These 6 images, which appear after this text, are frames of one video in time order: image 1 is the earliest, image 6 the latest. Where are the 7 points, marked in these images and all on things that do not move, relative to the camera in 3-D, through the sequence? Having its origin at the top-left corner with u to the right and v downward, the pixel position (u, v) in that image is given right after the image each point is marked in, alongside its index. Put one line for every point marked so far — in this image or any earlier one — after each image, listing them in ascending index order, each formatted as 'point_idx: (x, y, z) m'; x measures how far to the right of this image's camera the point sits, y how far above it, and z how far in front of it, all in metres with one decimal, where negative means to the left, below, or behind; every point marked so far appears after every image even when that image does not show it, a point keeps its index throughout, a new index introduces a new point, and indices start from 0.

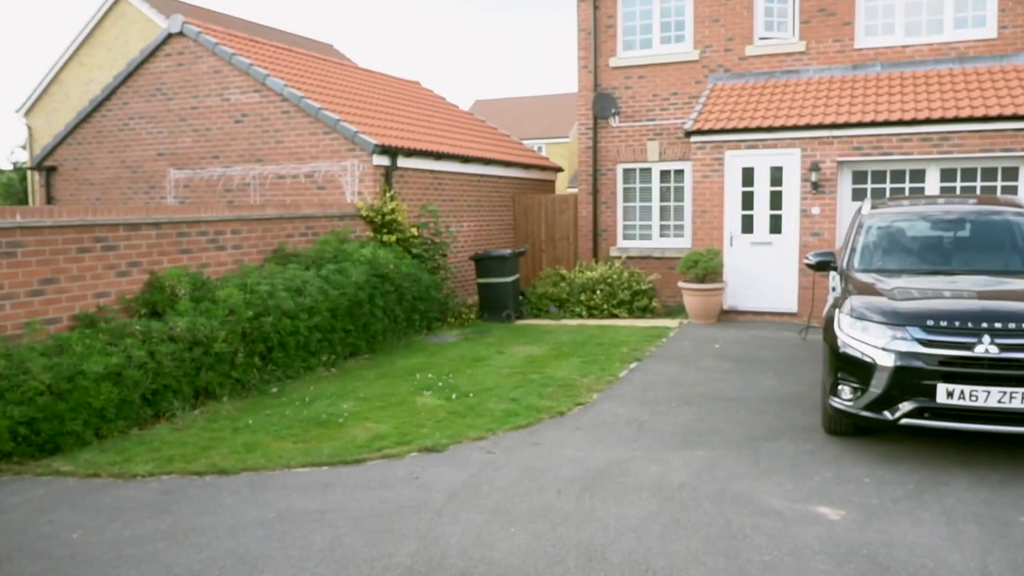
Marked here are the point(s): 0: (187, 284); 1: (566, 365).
0: (-3.6, 0.0, +8.3) m
1: (+0.7, -1.0, +9.6) m
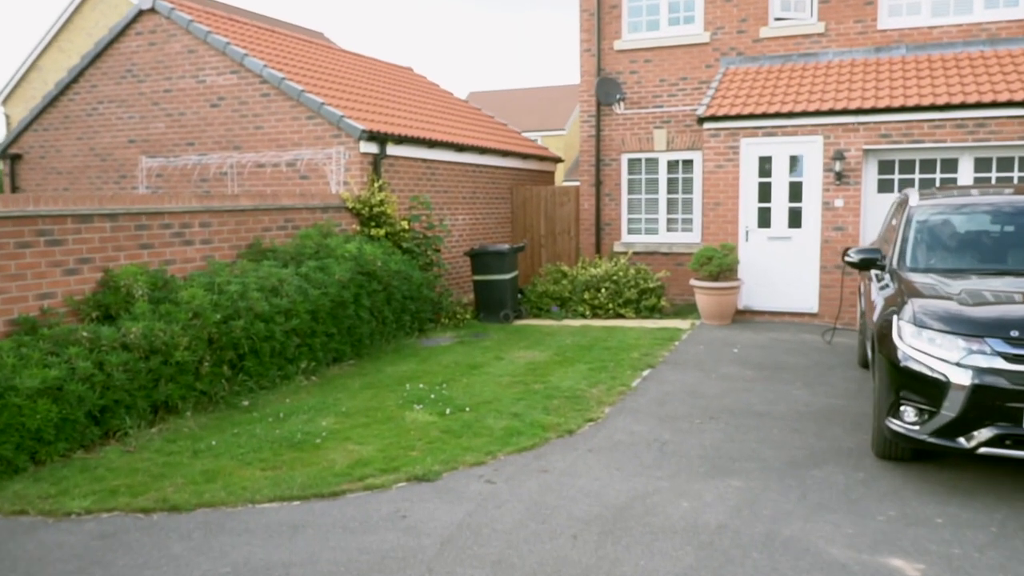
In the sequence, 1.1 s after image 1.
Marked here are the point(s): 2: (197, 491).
0: (-3.6, 0.0, +7.4) m
1: (+0.7, -1.0, +8.7) m
2: (-2.3, -1.5, +5.4) m
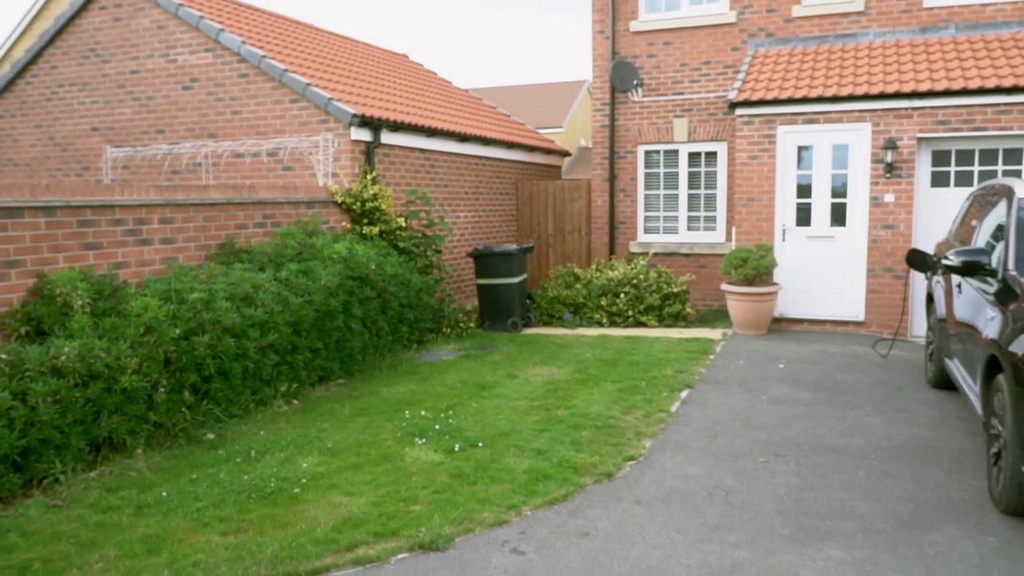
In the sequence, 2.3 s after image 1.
0: (-3.4, 0.0, +6.1) m
1: (+0.9, -1.1, +7.4) m
2: (-2.1, -1.5, +4.1) m
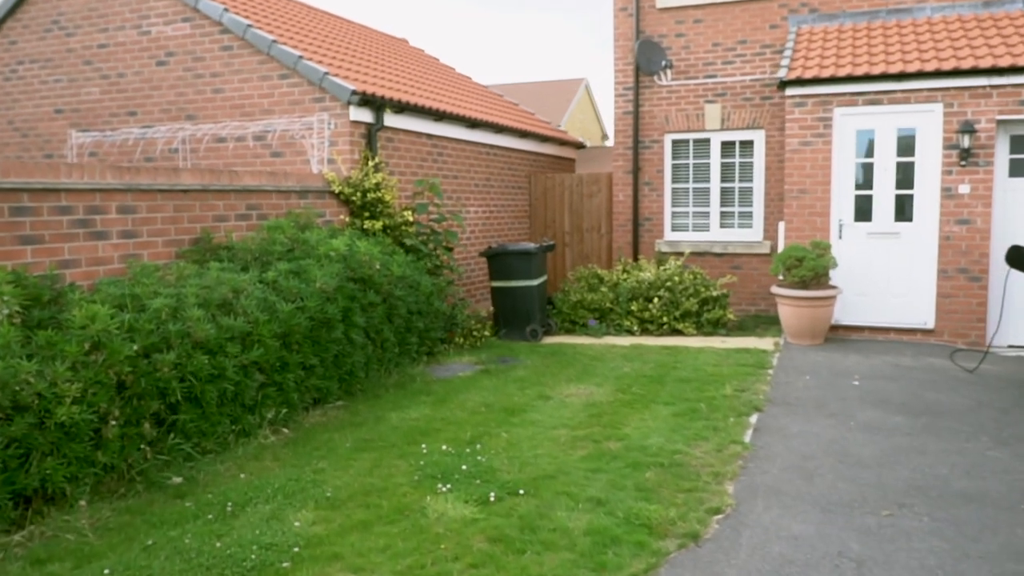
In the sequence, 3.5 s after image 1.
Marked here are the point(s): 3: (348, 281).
0: (-3.1, -0.1, +4.7) m
1: (+1.1, -1.1, +6.2) m
2: (-1.7, -1.6, +2.8) m
3: (-1.5, +0.1, +6.7) m
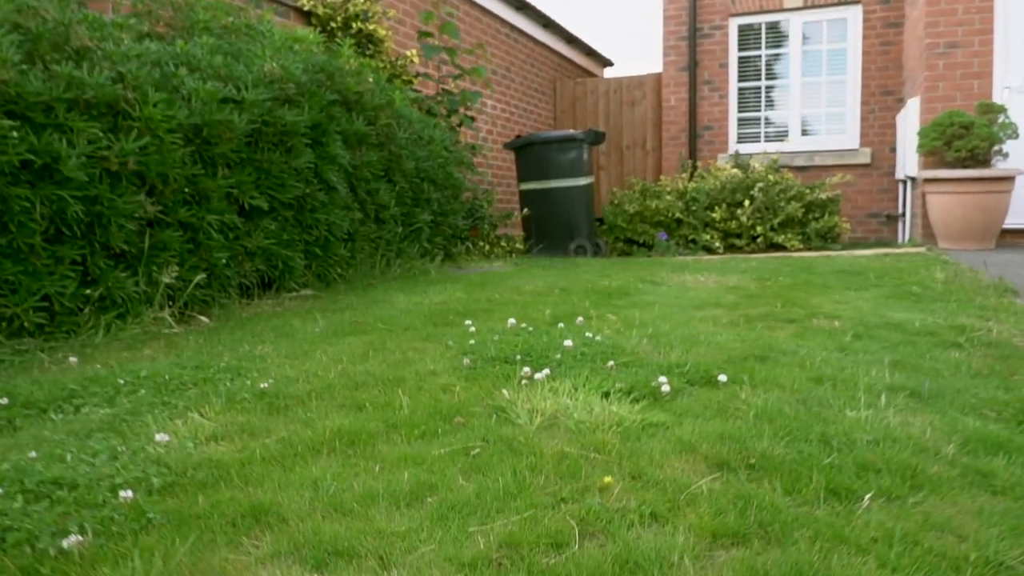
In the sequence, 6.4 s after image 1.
0: (-2.6, +0.9, +2.0) m
1: (+1.6, -0.1, +3.5) m
2: (-1.2, -0.5, +0.1) m
3: (-1.0, +1.1, +4.0) m
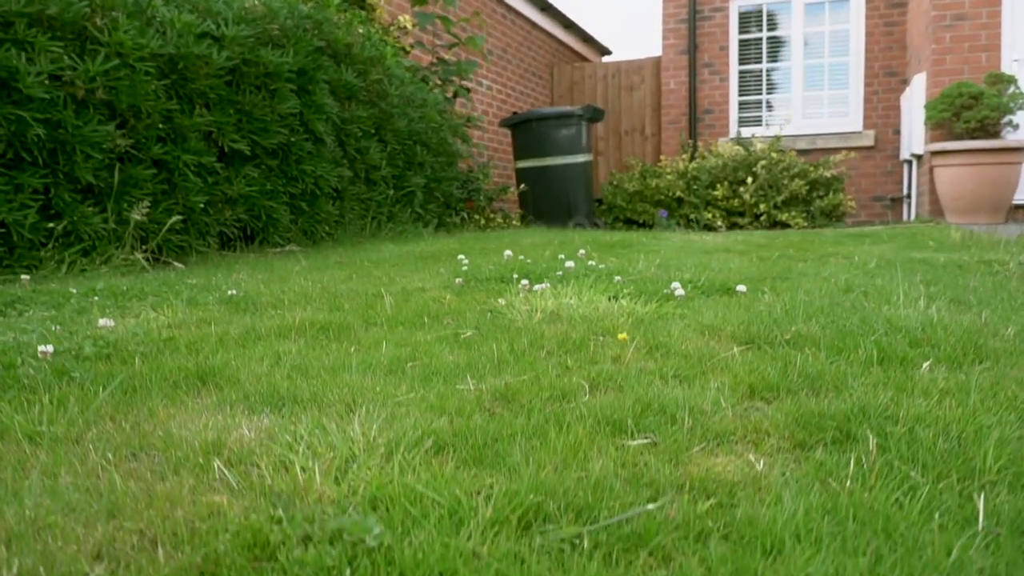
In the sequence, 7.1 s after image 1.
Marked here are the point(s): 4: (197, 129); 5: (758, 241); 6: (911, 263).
0: (-2.6, +1.2, +1.8) m
1: (+1.6, +0.2, +3.3) m
2: (-1.2, -0.3, -0.1) m
3: (-1.0, +1.3, +3.8) m
4: (-1.3, +0.6, +3.1) m
5: (+1.3, +0.2, +3.9) m
6: (+1.3, +0.1, +2.5) m
